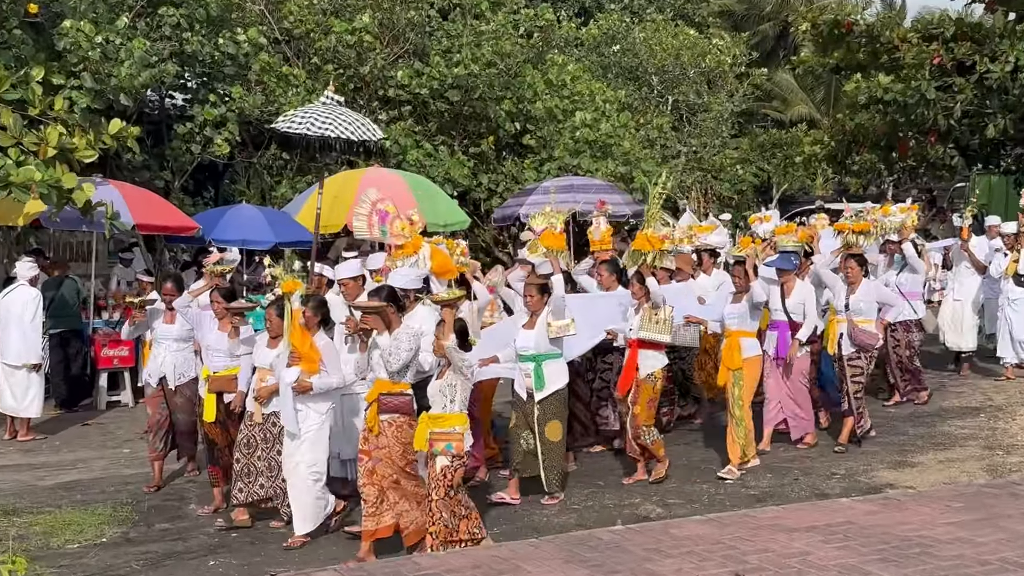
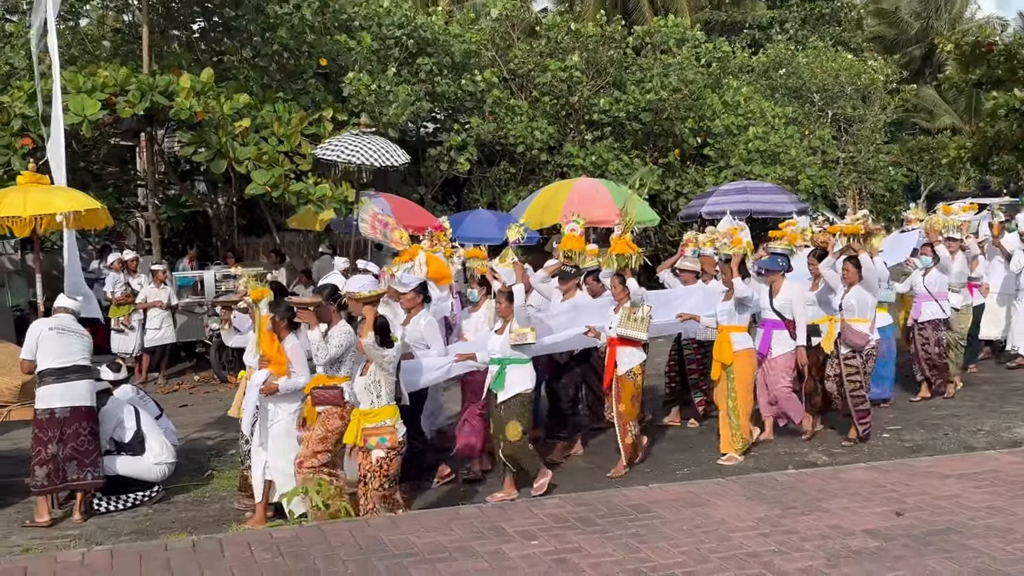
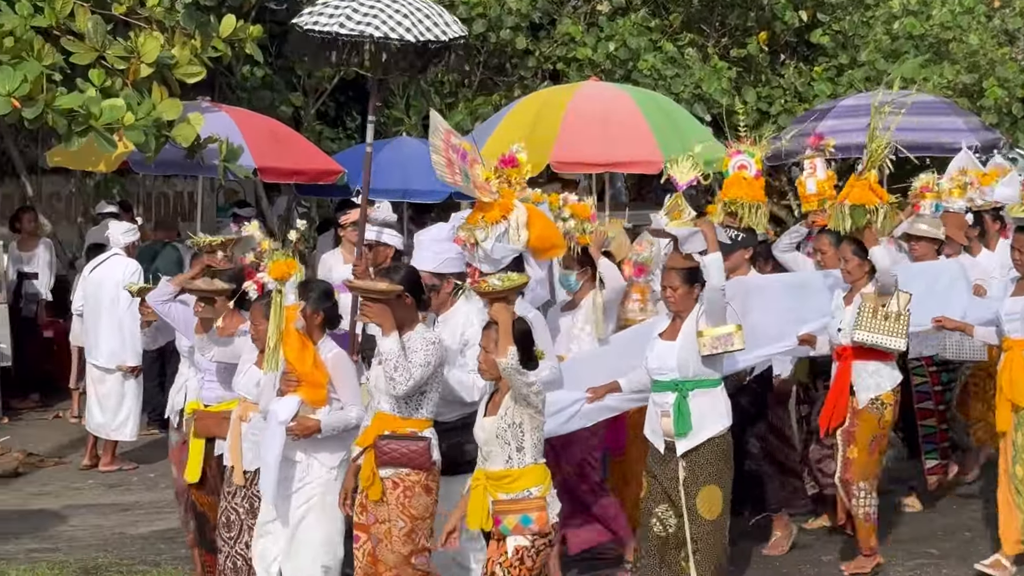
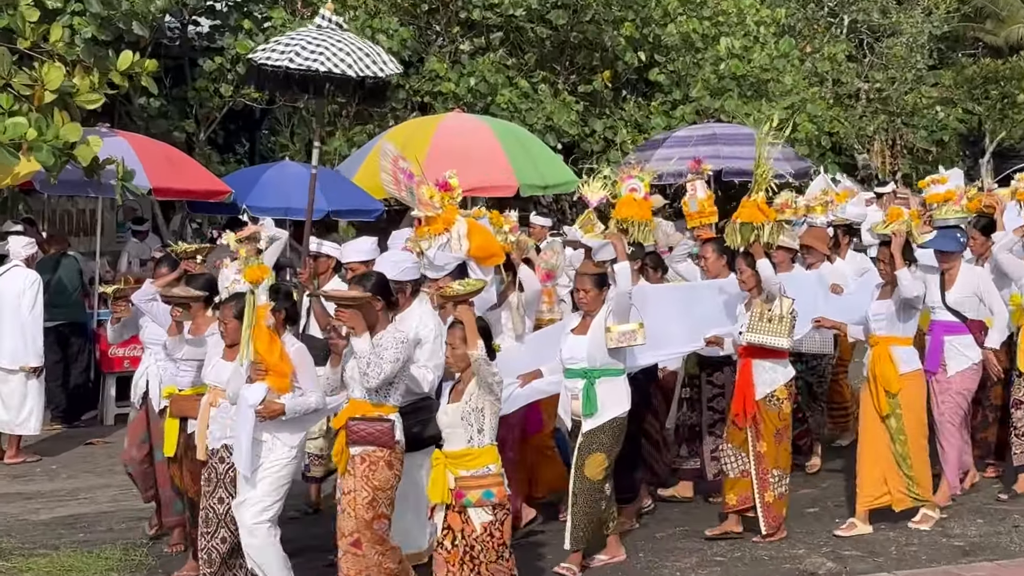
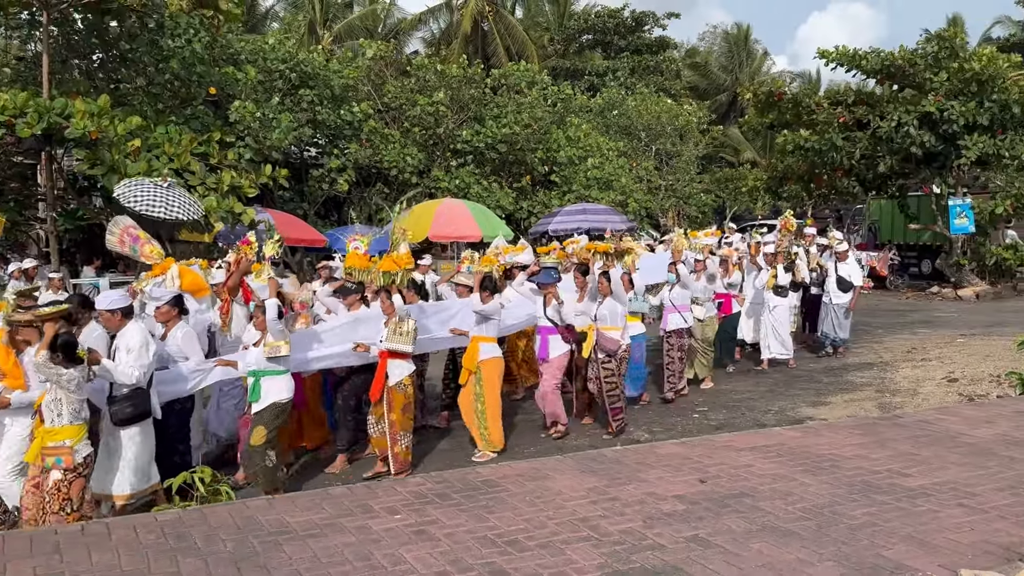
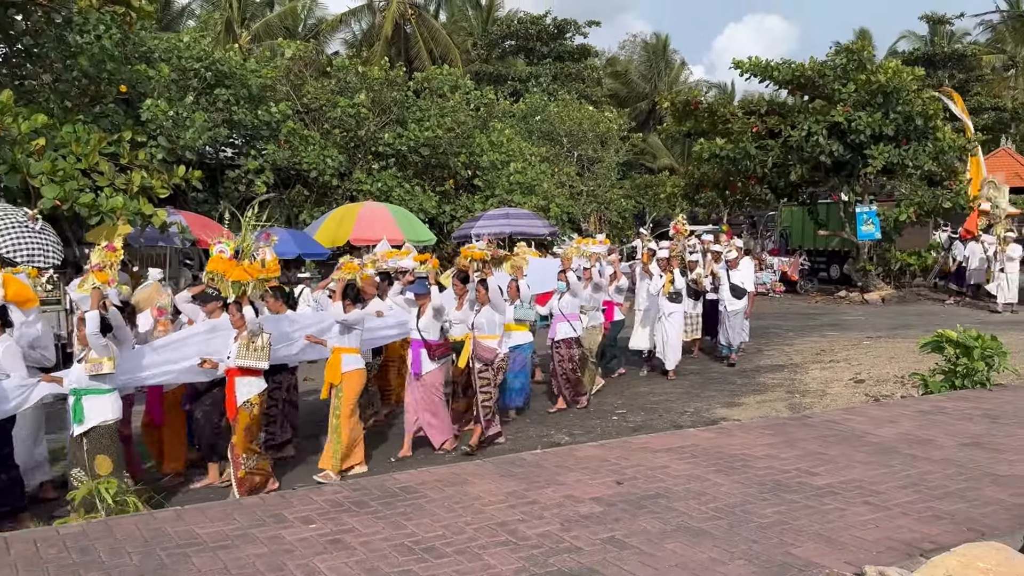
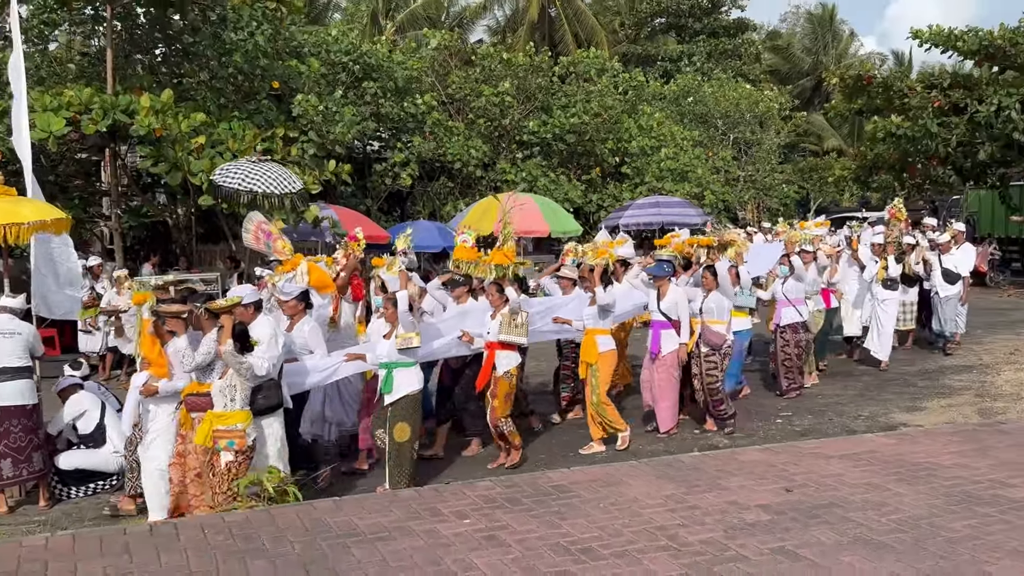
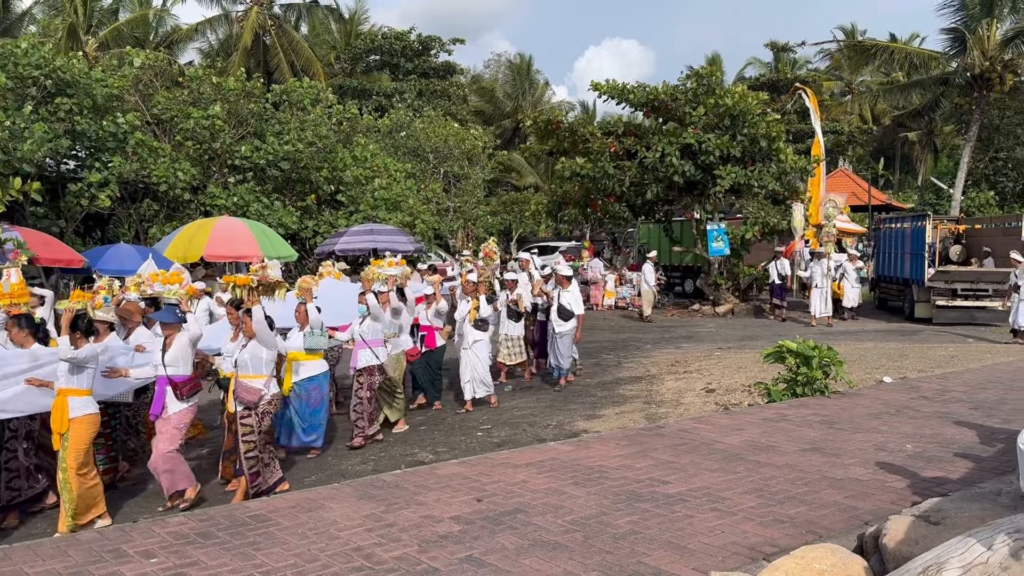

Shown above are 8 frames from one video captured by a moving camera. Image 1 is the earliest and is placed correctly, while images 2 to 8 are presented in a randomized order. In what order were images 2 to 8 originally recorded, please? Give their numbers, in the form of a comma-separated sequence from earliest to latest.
4, 3, 2, 7, 5, 6, 8
